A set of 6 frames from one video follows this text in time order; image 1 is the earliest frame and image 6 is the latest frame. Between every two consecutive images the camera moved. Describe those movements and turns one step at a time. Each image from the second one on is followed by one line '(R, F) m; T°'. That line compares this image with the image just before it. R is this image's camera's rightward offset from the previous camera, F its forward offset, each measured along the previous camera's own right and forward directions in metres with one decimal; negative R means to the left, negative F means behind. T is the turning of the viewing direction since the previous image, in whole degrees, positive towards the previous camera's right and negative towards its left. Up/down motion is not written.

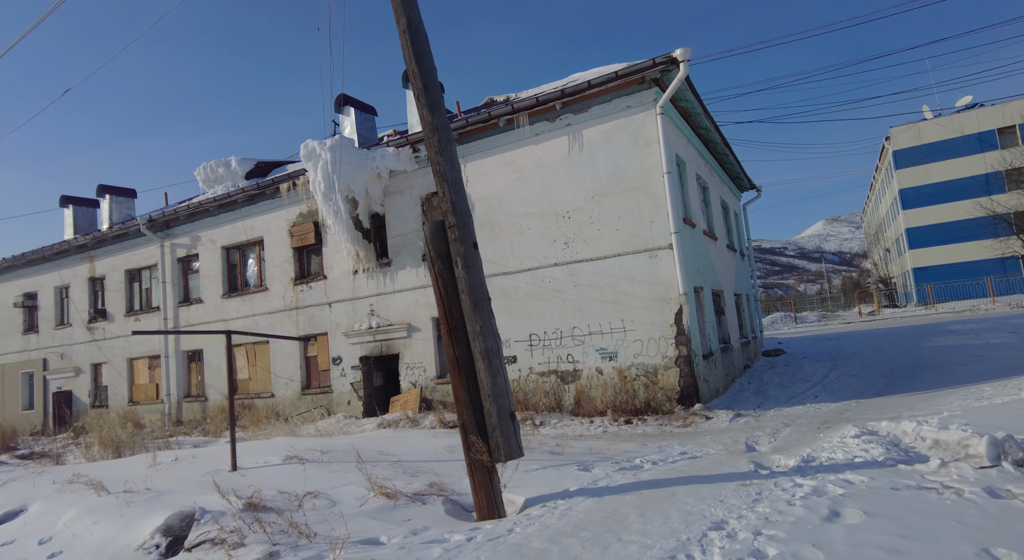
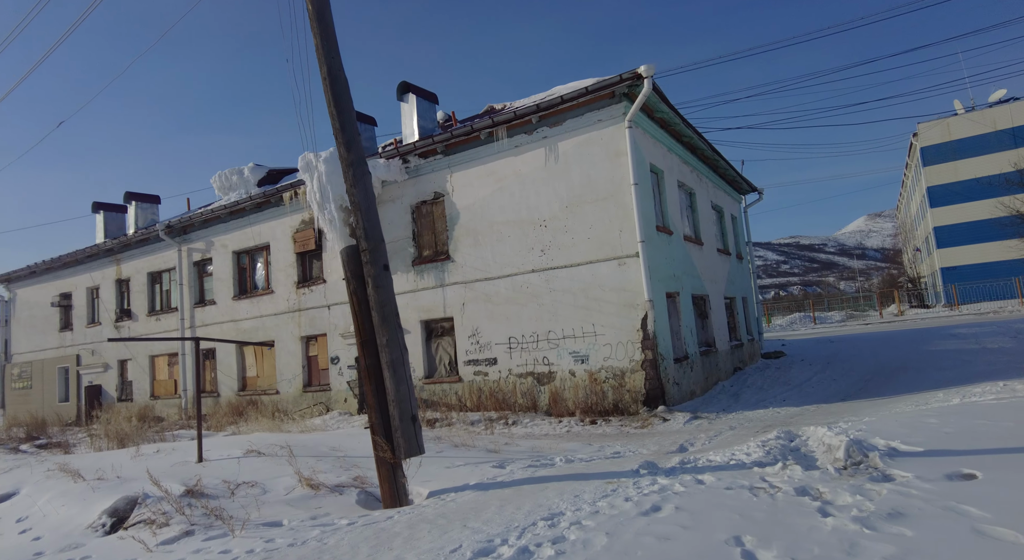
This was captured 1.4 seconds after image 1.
(+1.0, -0.5) m; -3°
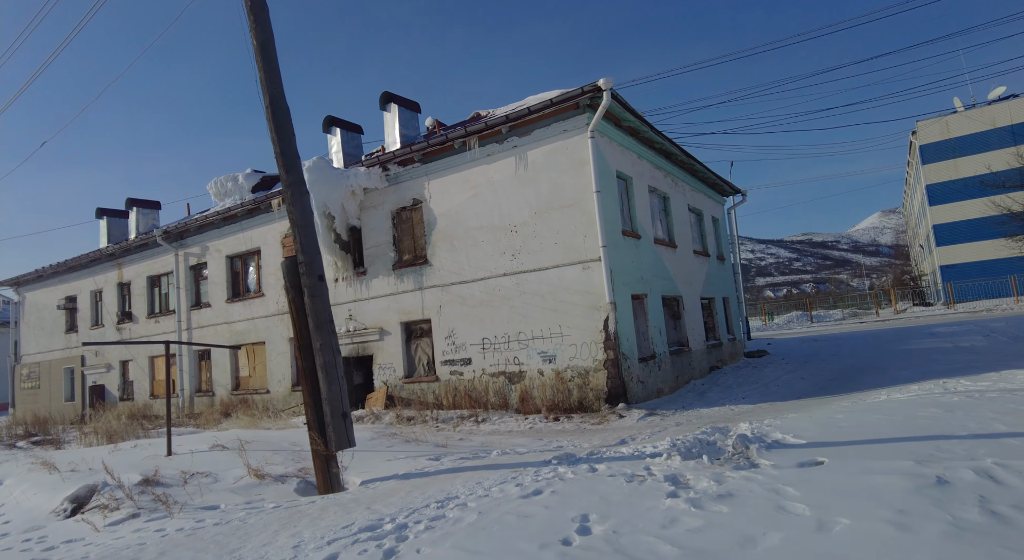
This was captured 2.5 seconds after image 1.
(+0.8, -0.5) m; -1°
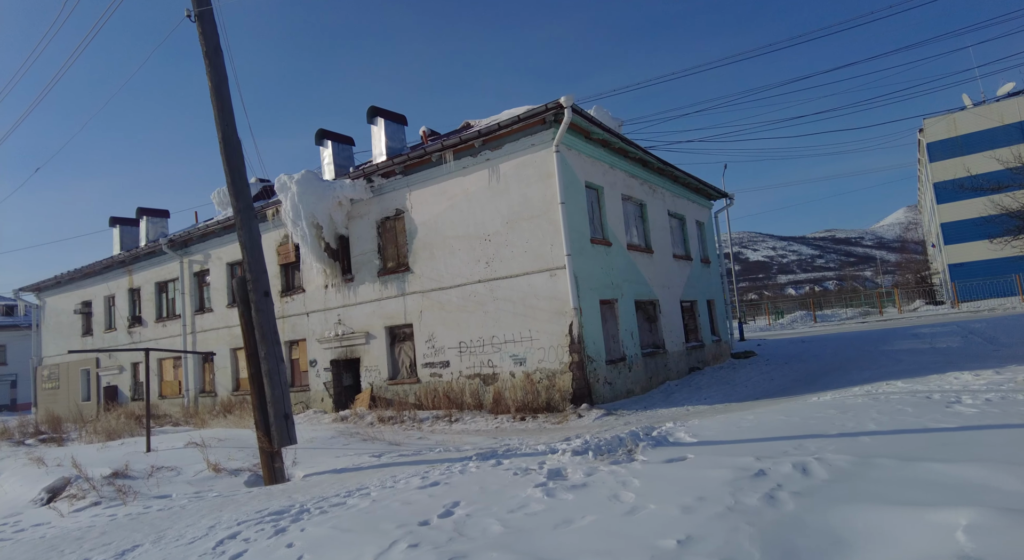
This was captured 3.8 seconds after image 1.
(+0.9, -0.6) m; -2°
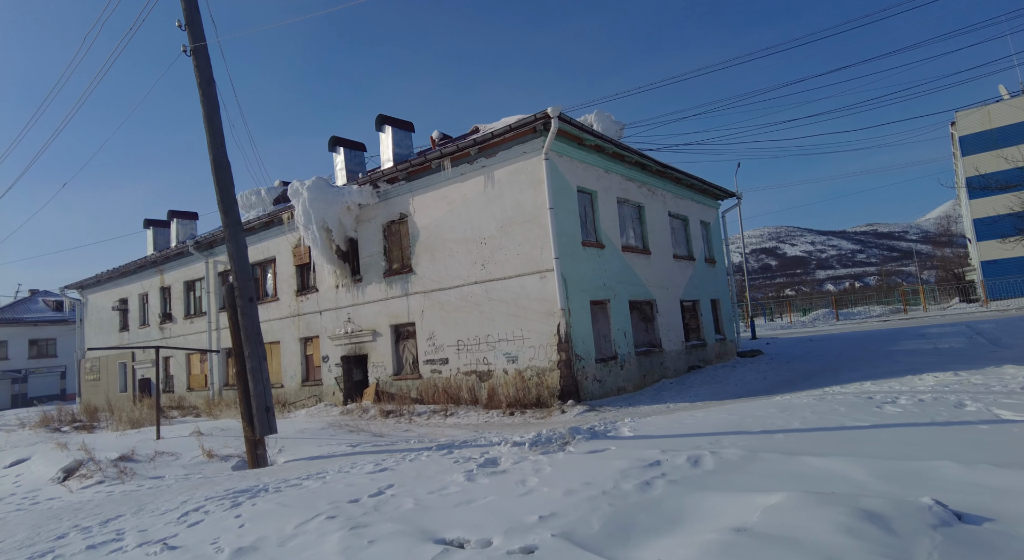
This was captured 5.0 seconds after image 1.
(+0.8, -0.6) m; -3°
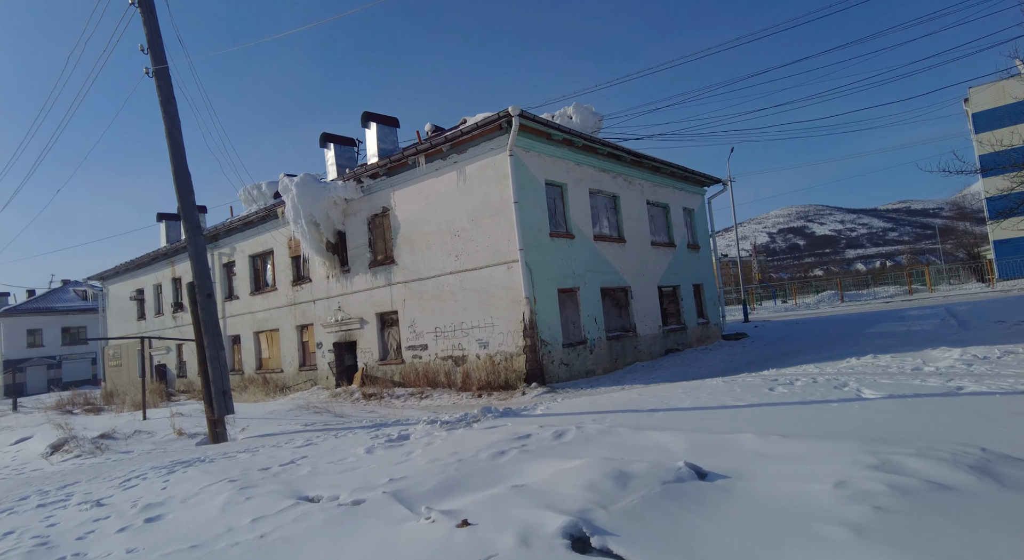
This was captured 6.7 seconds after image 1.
(+1.2, -0.7) m; -2°
